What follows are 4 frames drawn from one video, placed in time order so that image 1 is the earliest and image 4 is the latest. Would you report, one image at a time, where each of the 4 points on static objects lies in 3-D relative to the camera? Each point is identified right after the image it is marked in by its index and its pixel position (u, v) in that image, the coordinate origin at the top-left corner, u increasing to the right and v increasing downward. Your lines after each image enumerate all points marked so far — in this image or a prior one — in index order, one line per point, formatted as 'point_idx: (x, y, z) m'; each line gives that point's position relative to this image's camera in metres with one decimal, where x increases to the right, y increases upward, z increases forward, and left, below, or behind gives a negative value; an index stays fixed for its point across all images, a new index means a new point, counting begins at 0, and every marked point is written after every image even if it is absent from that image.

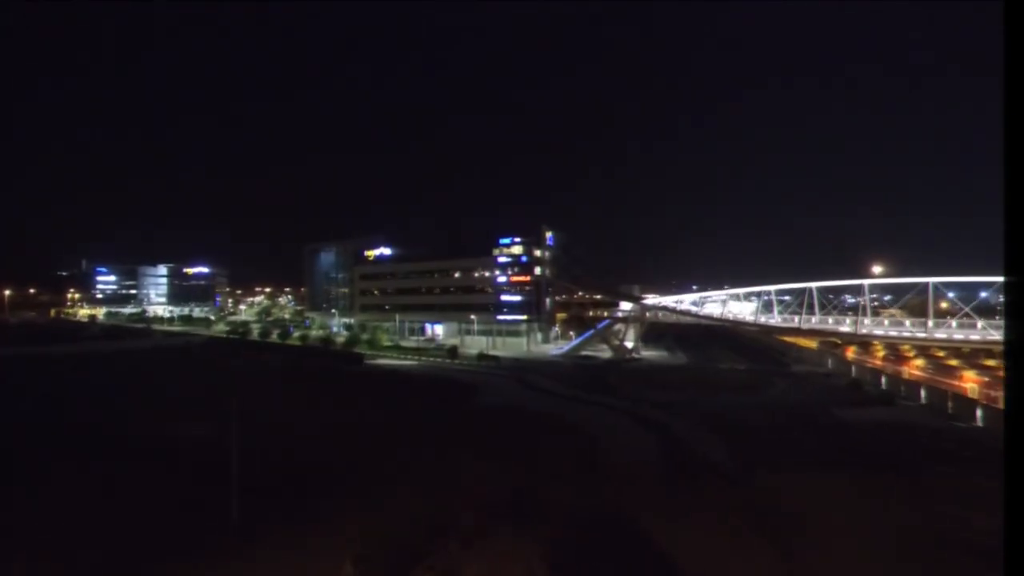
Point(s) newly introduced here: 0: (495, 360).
0: (-0.4, -2.1, +18.0) m
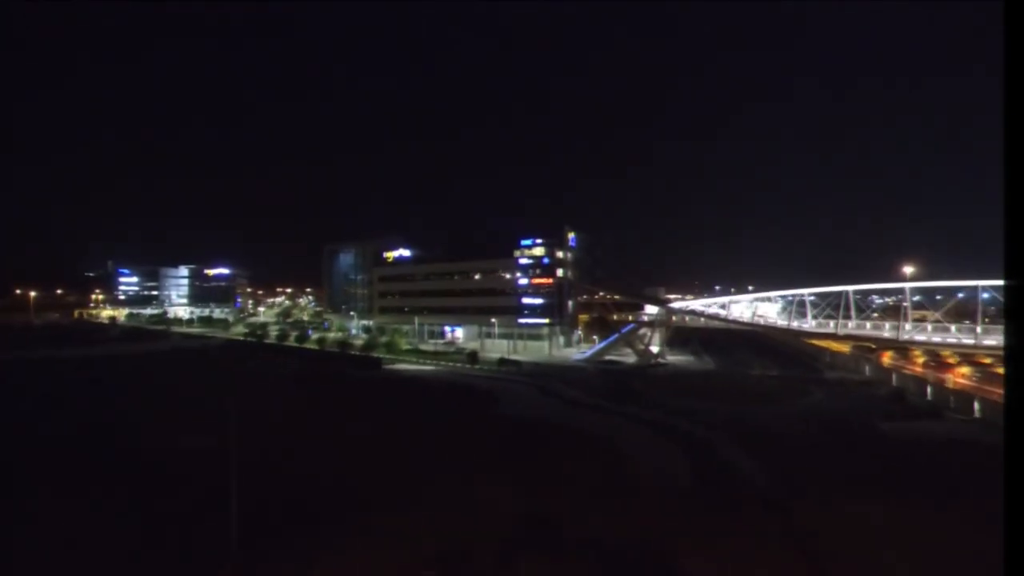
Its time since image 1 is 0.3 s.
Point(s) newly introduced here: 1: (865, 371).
0: (+0.1, -2.2, +17.6) m
1: (+7.7, -1.9, +14.1) m
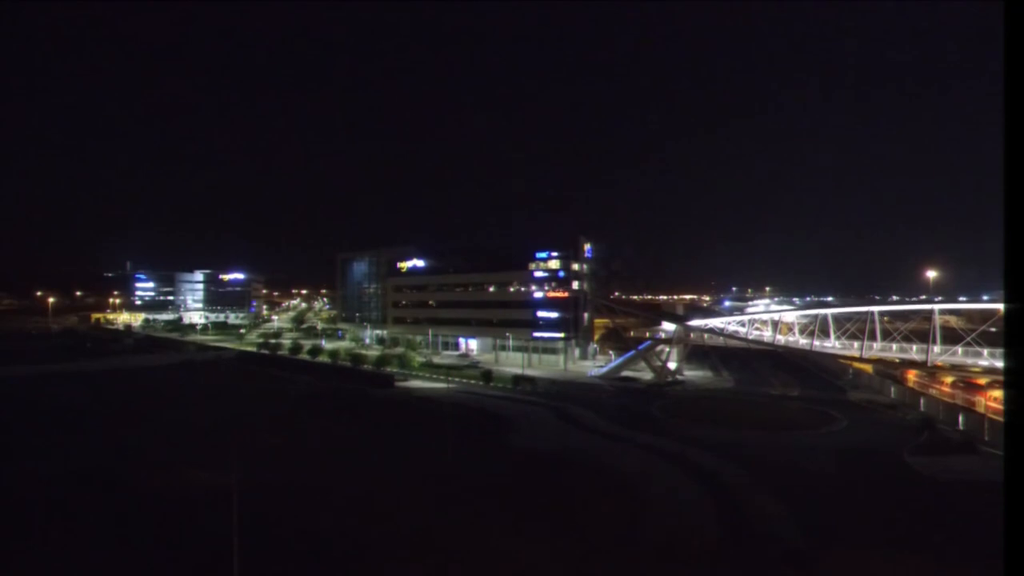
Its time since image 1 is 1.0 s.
0: (+0.5, -2.5, +17.4) m
1: (+8.0, -2.2, +13.7) m
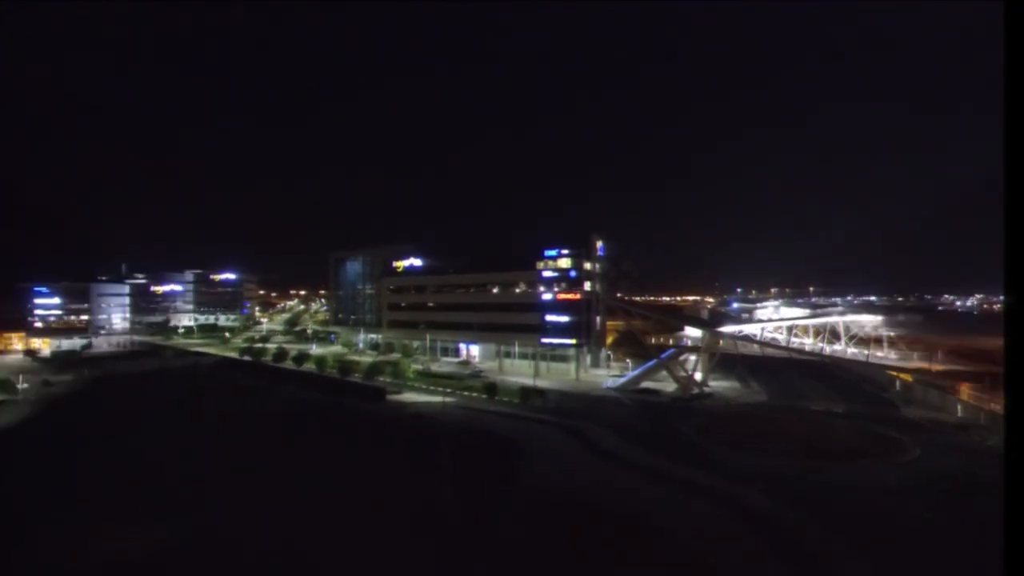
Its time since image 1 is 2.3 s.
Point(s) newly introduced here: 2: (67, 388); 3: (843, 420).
0: (+0.6, -2.5, +15.9) m
1: (+8.2, -2.3, +12.2) m
2: (-13.1, -2.9, +19.1) m
3: (+6.2, -2.5, +12.4) m
